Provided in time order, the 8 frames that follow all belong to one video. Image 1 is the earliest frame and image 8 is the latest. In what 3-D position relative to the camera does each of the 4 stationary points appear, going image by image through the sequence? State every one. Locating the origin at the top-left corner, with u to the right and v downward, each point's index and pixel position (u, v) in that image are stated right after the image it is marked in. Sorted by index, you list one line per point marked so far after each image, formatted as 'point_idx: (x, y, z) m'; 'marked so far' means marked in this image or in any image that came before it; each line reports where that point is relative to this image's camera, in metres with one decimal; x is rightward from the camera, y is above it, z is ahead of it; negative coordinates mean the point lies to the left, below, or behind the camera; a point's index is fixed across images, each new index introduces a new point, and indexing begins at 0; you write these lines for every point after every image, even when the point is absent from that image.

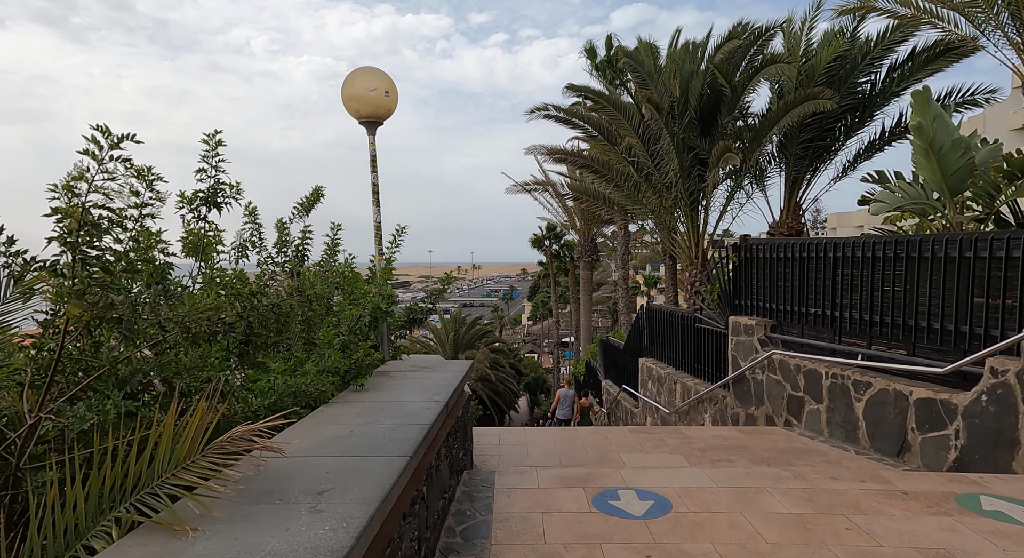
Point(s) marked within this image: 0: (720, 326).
0: (+2.6, -0.6, +7.7) m
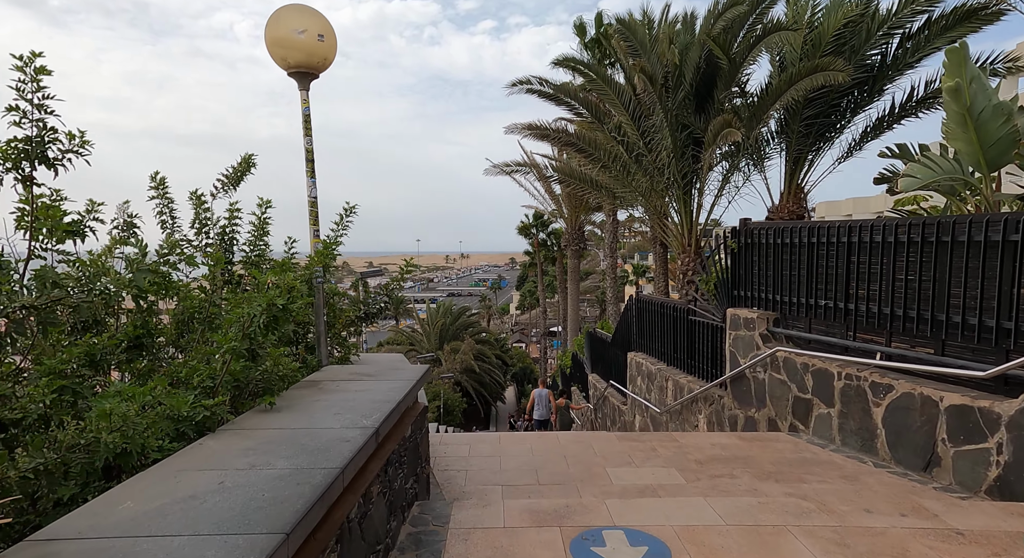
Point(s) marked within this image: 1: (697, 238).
0: (+2.3, -0.5, +7.1) m
1: (+2.9, +0.6, +9.7) m
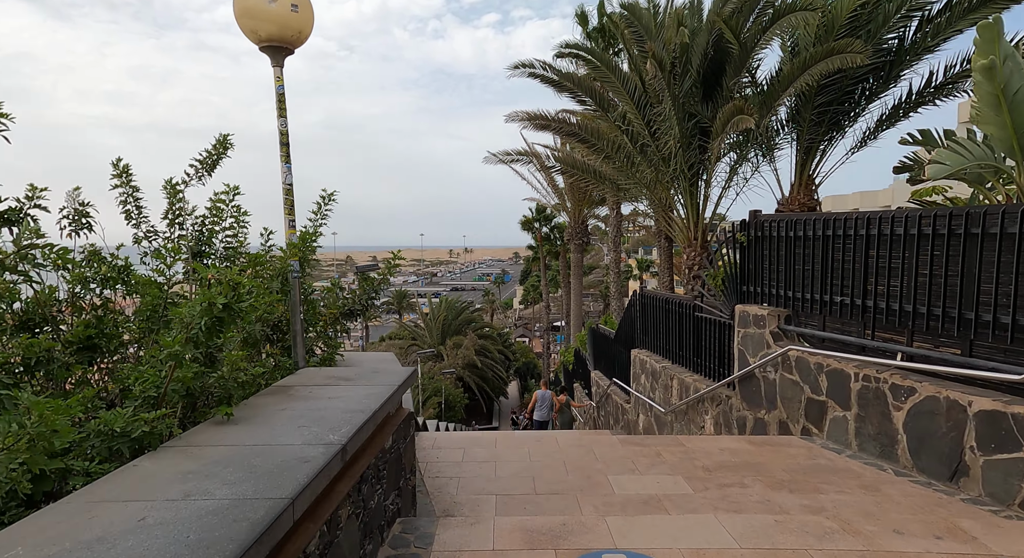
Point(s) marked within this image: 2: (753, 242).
0: (+2.3, -0.4, +6.8) m
1: (+2.9, +0.7, +9.4) m
2: (+2.4, +0.4, +6.2) m
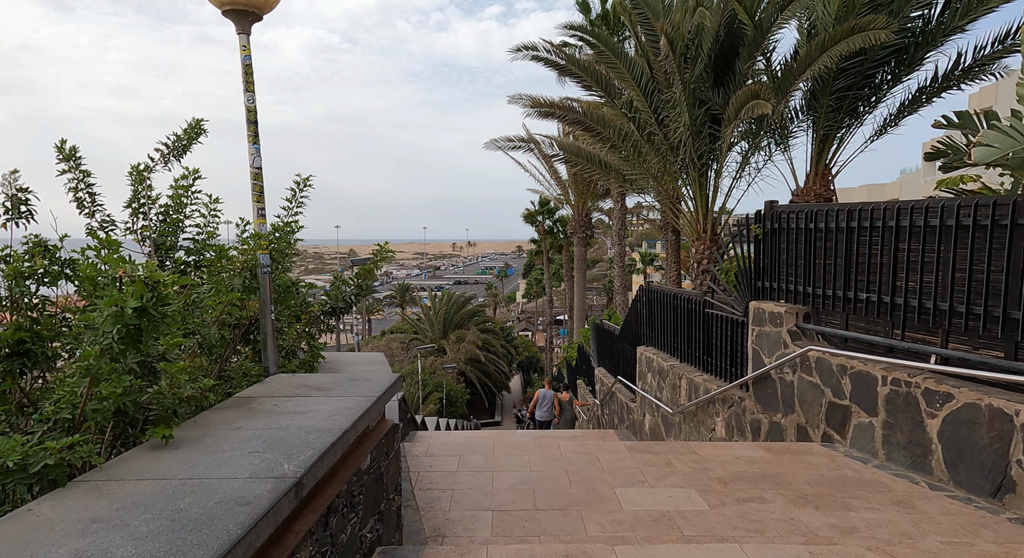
0: (+2.3, -0.4, +6.4) m
1: (+2.9, +0.8, +9.0) m
2: (+2.4, +0.4, +5.8) m
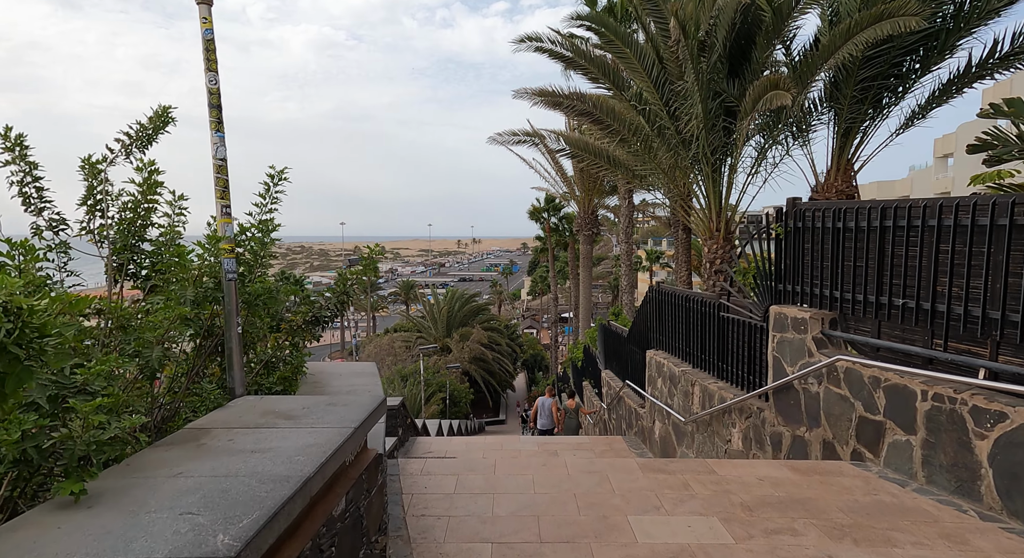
0: (+2.4, -0.4, +6.0) m
1: (+3.0, +0.8, +8.6) m
2: (+2.4, +0.4, +5.4) m
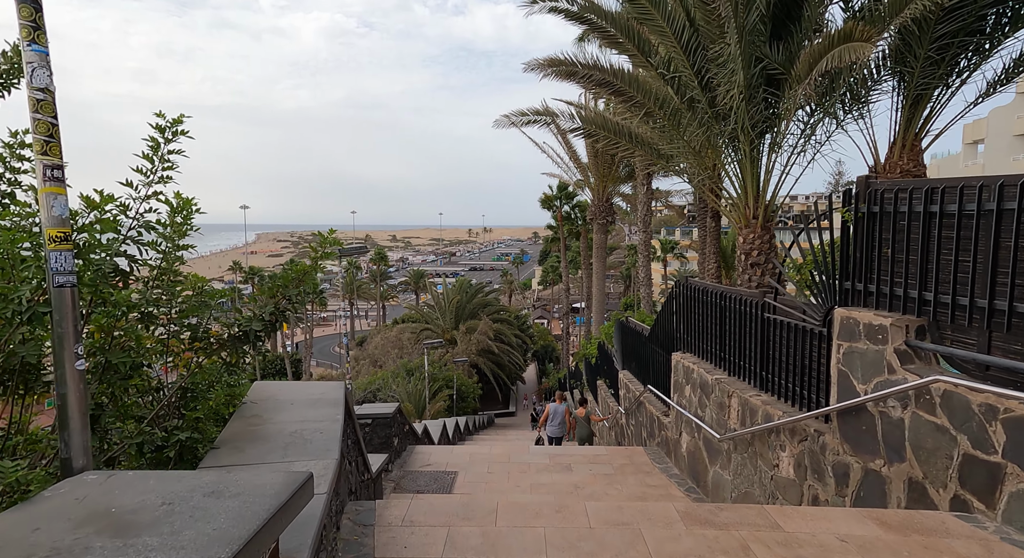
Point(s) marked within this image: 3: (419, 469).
0: (+2.4, -0.3, +5.0) m
1: (+3.1, +0.9, +7.6) m
2: (+2.5, +0.4, +4.4) m
3: (-1.1, -2.4, +7.8) m
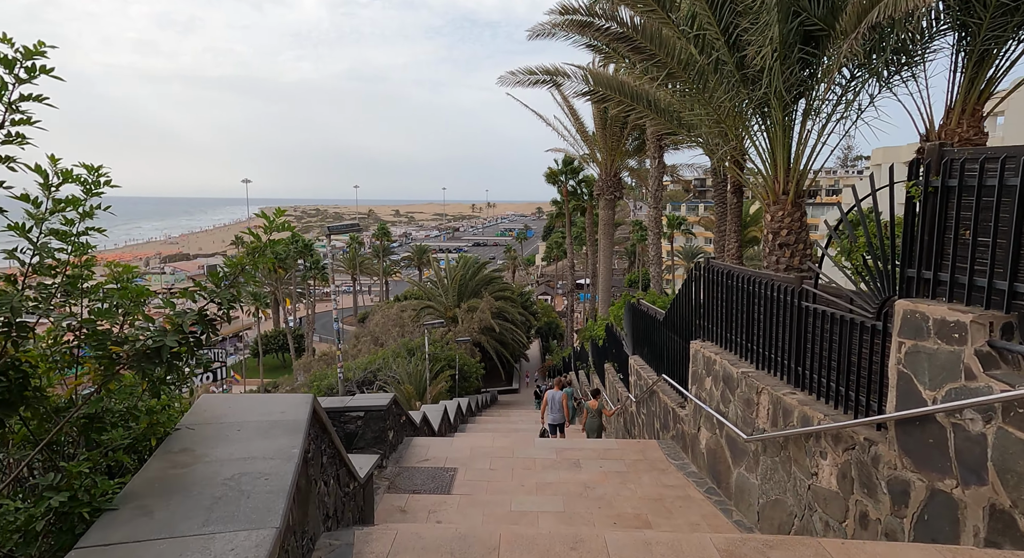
0: (+2.5, -0.2, +4.4) m
1: (+3.1, +1.1, +6.9) m
2: (+2.5, +0.5, +3.7) m
3: (-1.1, -2.1, +7.2) m
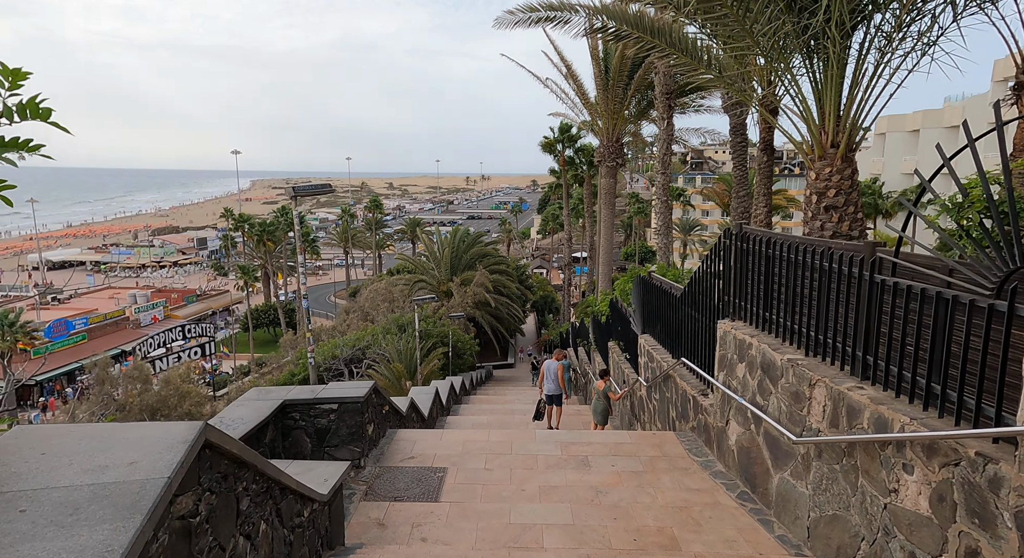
0: (+2.5, -0.1, +3.3) m
1: (+3.1, +1.4, +5.8) m
2: (+2.5, +0.6, +2.7) m
3: (-1.1, -1.8, +6.2) m
